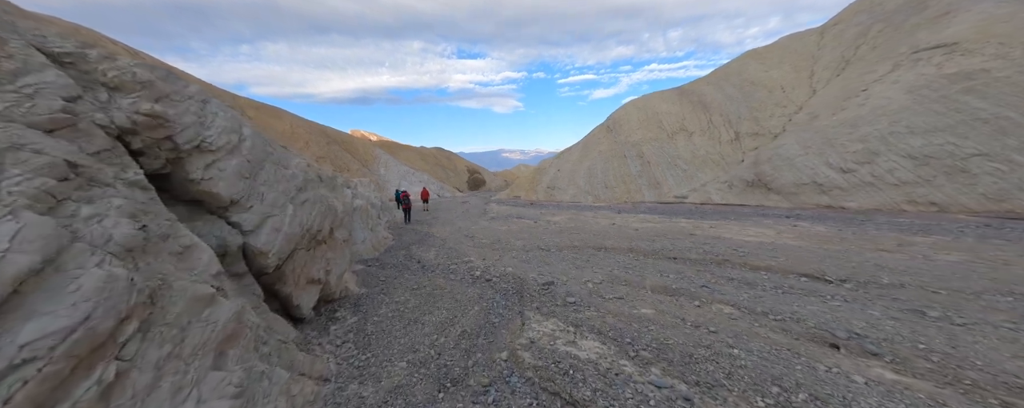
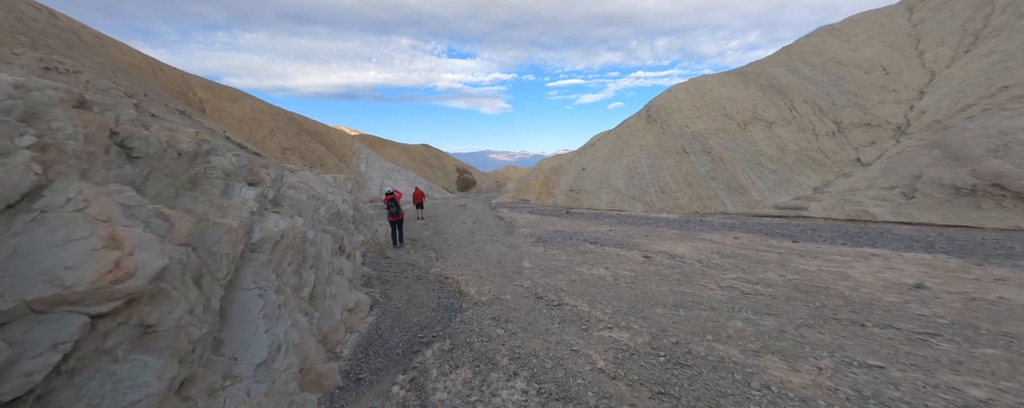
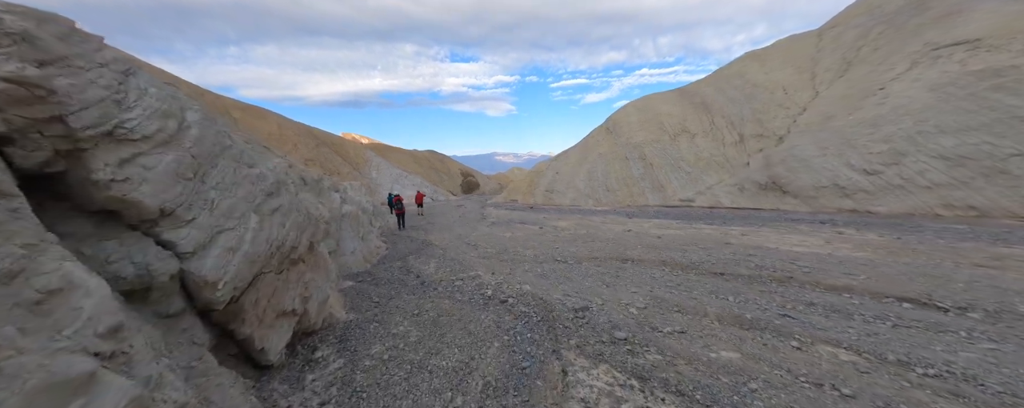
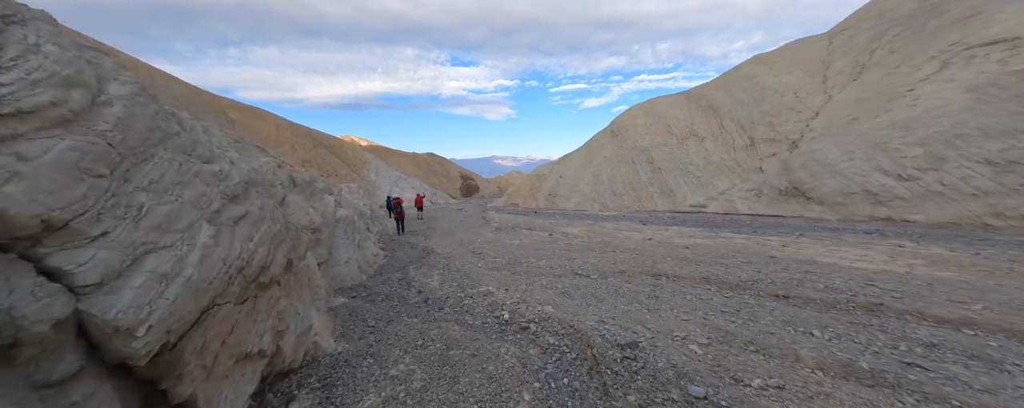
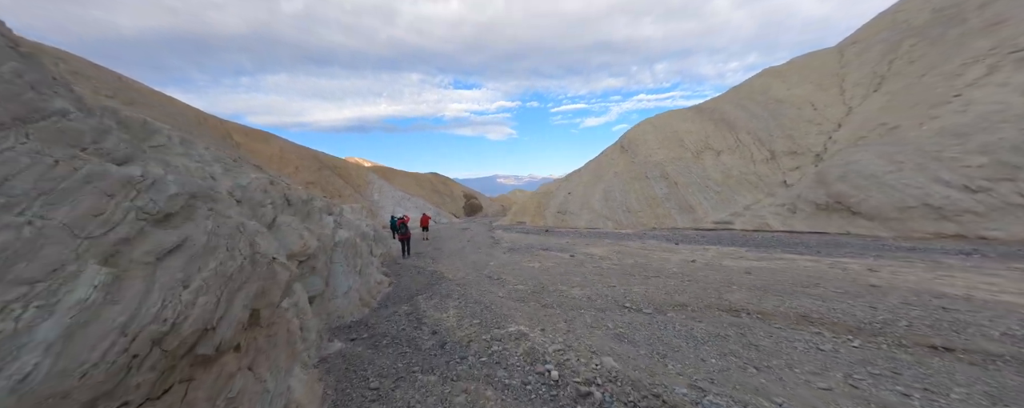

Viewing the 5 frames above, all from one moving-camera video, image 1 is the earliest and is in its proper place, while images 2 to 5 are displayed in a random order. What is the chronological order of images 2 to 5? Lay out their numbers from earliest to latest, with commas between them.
3, 4, 5, 2
